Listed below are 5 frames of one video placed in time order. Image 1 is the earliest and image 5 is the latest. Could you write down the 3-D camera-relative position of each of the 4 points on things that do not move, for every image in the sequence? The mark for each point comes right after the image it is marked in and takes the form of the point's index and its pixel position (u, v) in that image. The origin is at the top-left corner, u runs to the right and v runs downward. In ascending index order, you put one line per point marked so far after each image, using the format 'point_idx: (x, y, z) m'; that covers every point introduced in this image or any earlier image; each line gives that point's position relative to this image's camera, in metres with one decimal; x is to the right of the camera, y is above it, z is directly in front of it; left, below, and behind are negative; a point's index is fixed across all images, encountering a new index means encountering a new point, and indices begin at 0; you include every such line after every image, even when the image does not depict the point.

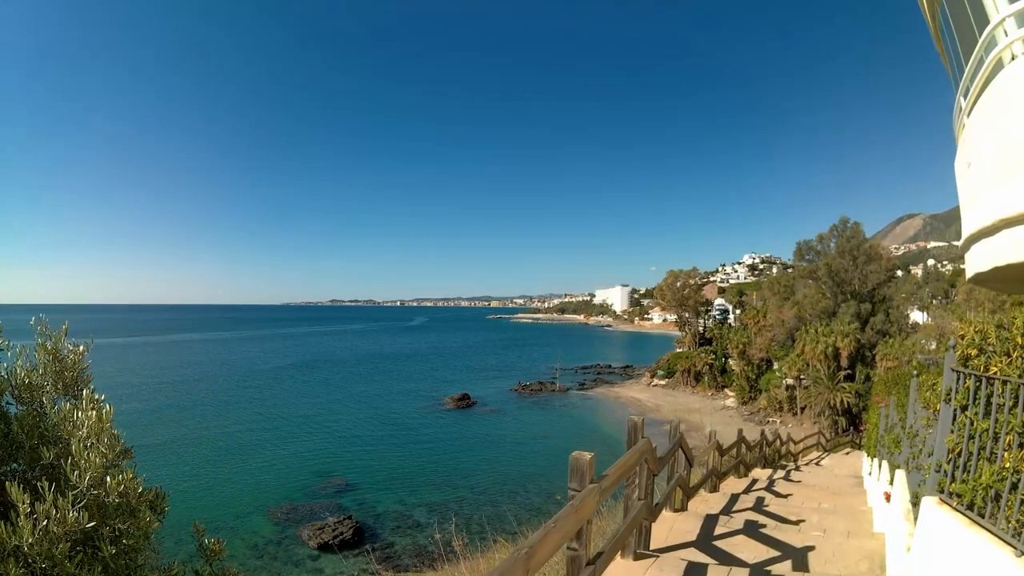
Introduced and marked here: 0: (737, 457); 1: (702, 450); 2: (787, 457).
0: (+3.4, -2.6, +7.4) m
1: (+2.3, -2.1, +5.9) m
2: (+6.0, -3.7, +10.7) m
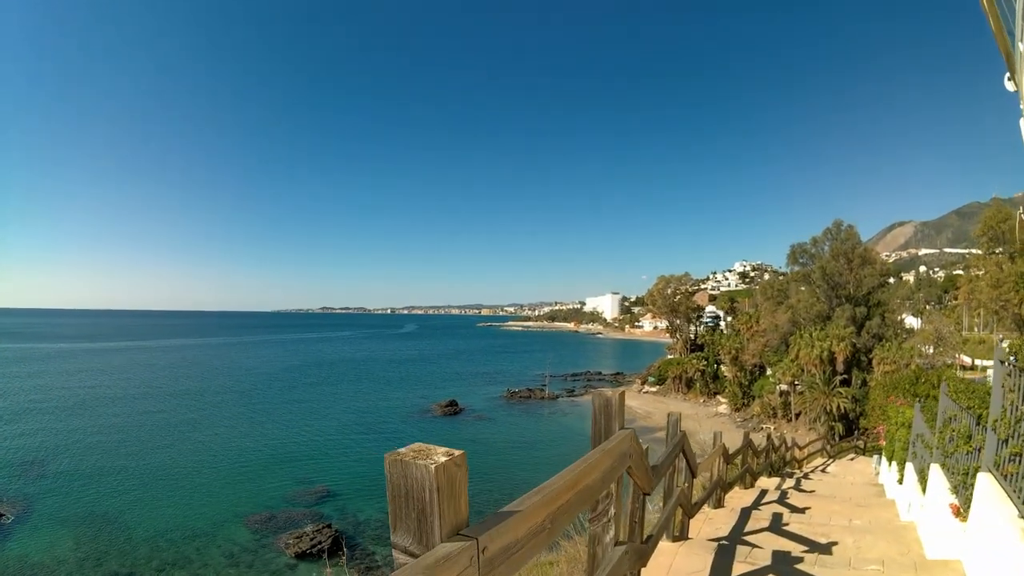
0: (+3.0, -2.4, +6.5) m
1: (+1.9, -1.9, +5.0) m
2: (+5.5, -3.5, +9.9) m
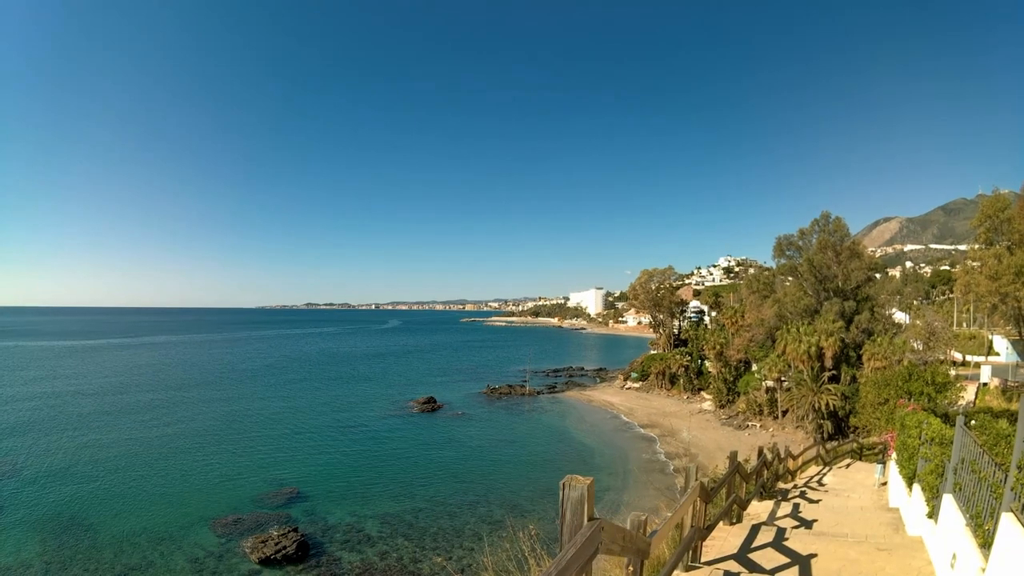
0: (+2.3, -2.2, +5.4) m
1: (+1.3, -1.7, +3.9) m
2: (+4.8, -3.3, +8.8) m
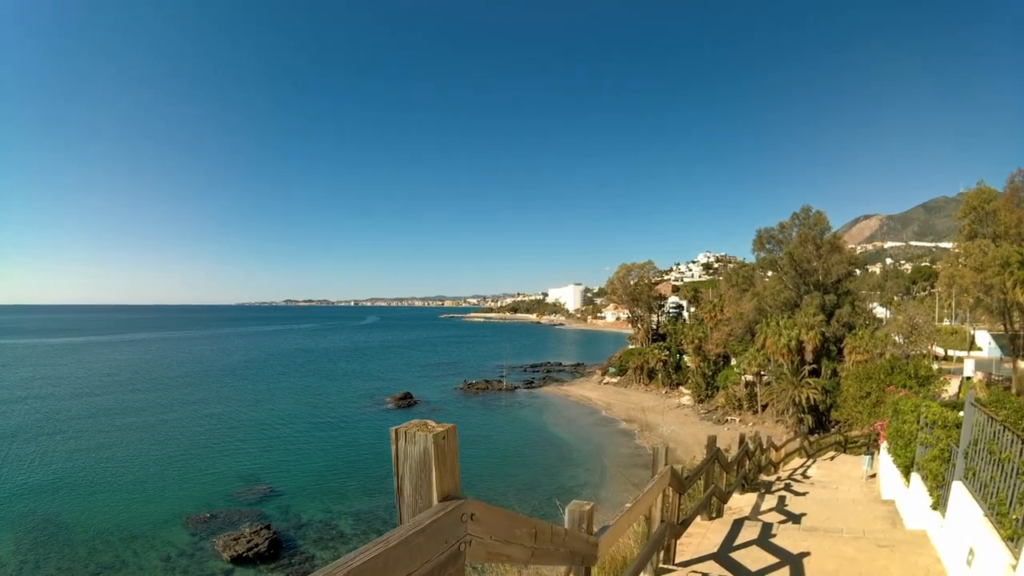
0: (+1.9, -2.0, +4.9) m
1: (+0.9, -1.4, +3.4) m
2: (+4.3, -3.0, +8.4) m
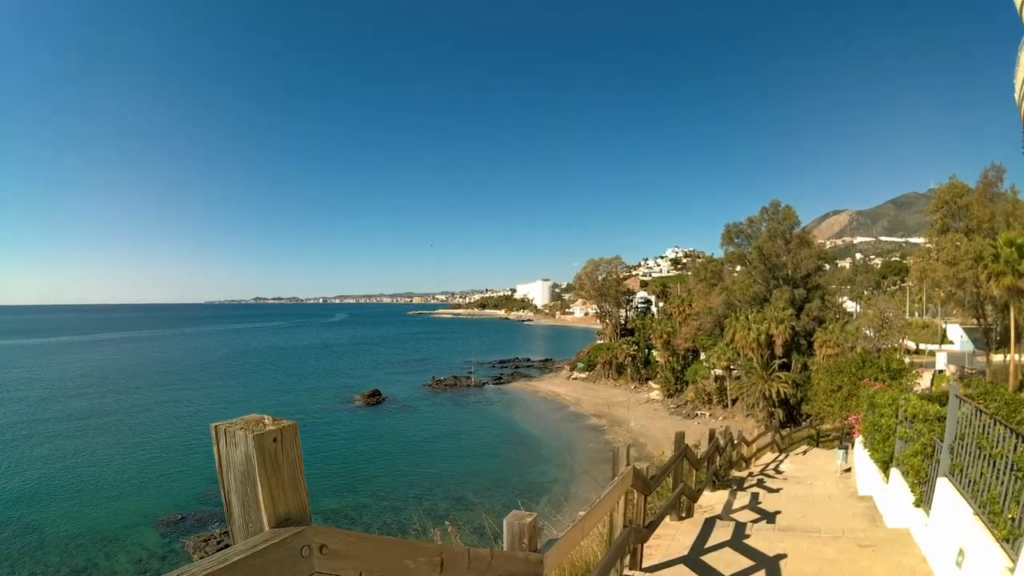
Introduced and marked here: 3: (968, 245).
0: (+1.6, -1.8, +4.7) m
1: (+0.6, -1.3, +3.1) m
2: (+3.8, -2.9, +8.3) m
3: (+16.1, +1.4, +17.9) m
